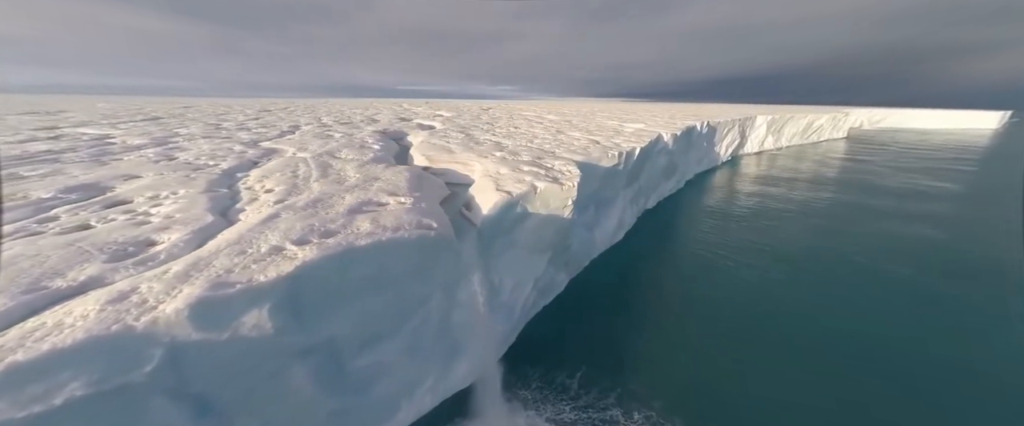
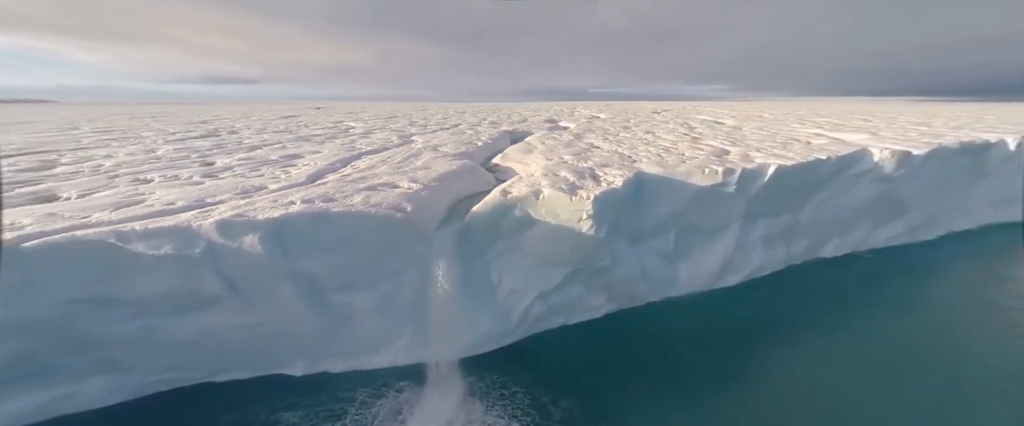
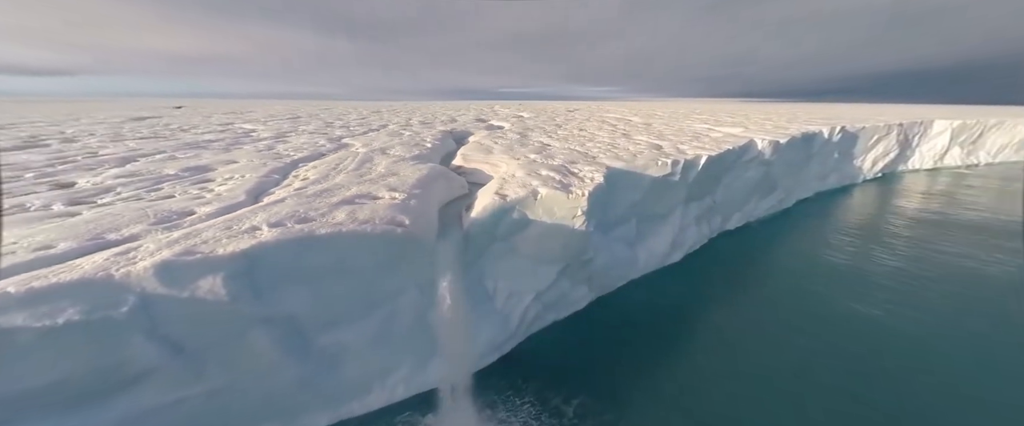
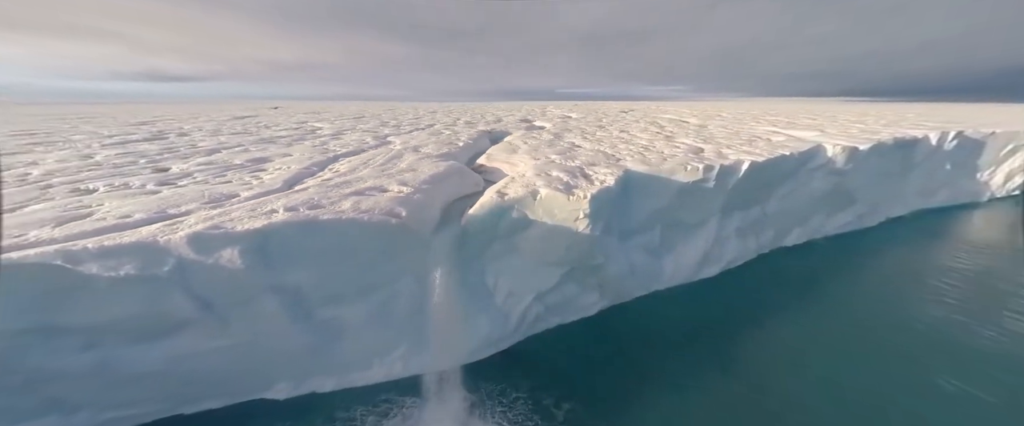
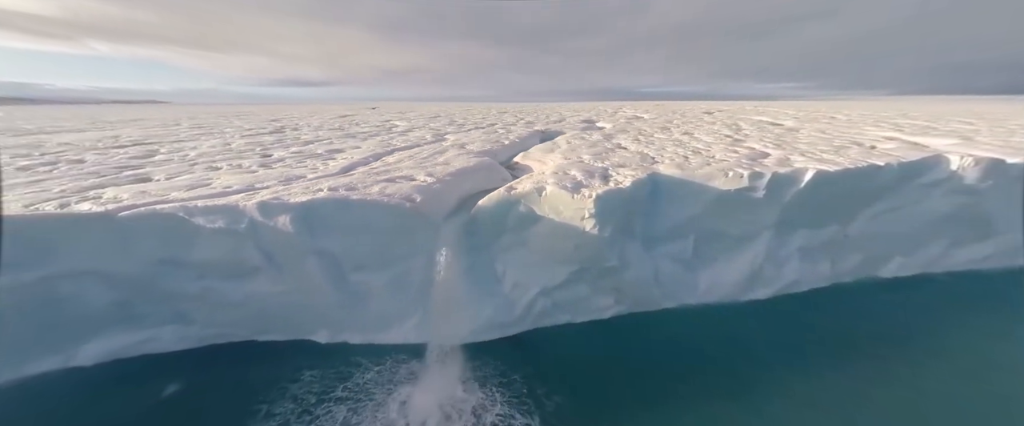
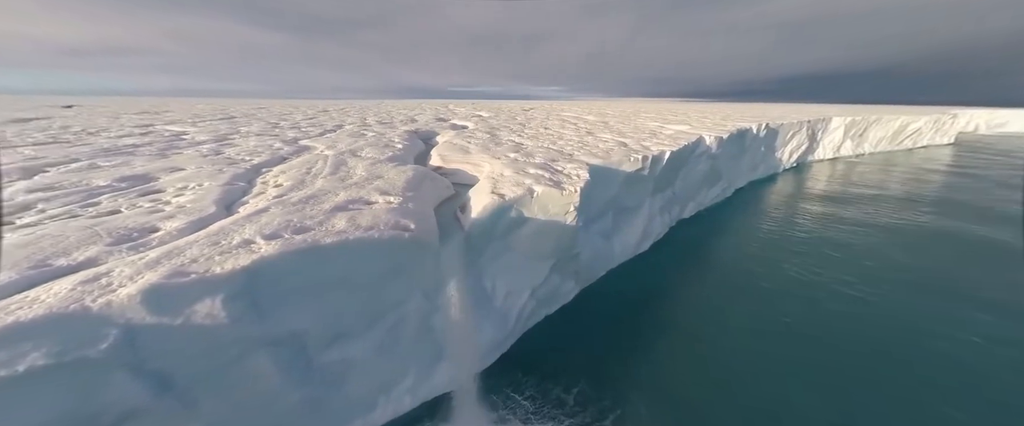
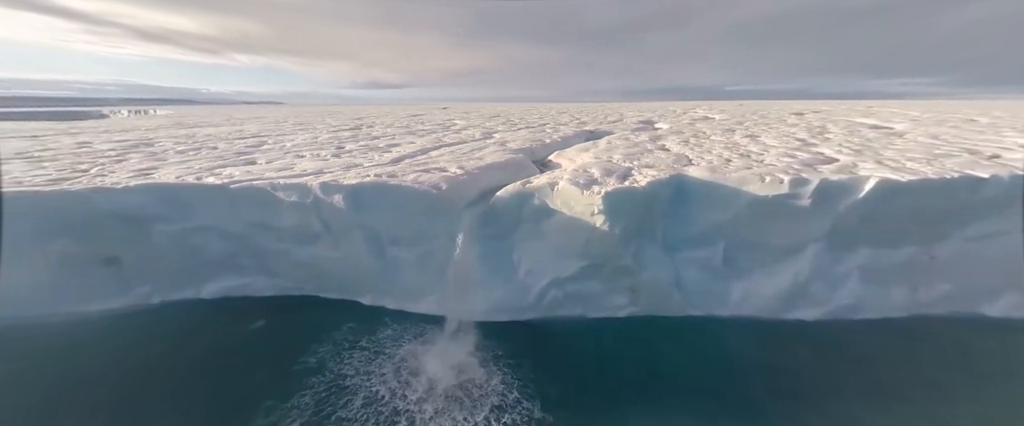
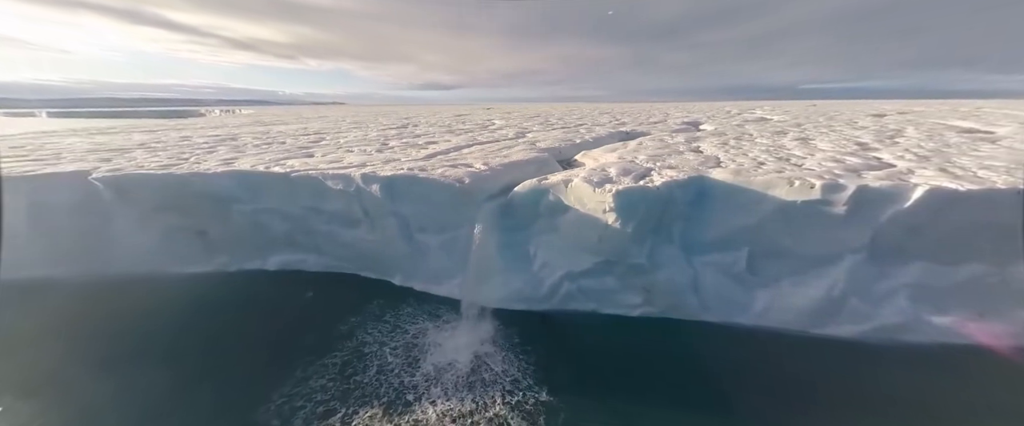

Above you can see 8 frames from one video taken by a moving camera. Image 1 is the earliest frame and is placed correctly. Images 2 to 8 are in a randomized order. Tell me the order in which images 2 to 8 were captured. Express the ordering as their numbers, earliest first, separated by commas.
6, 3, 4, 2, 5, 7, 8
